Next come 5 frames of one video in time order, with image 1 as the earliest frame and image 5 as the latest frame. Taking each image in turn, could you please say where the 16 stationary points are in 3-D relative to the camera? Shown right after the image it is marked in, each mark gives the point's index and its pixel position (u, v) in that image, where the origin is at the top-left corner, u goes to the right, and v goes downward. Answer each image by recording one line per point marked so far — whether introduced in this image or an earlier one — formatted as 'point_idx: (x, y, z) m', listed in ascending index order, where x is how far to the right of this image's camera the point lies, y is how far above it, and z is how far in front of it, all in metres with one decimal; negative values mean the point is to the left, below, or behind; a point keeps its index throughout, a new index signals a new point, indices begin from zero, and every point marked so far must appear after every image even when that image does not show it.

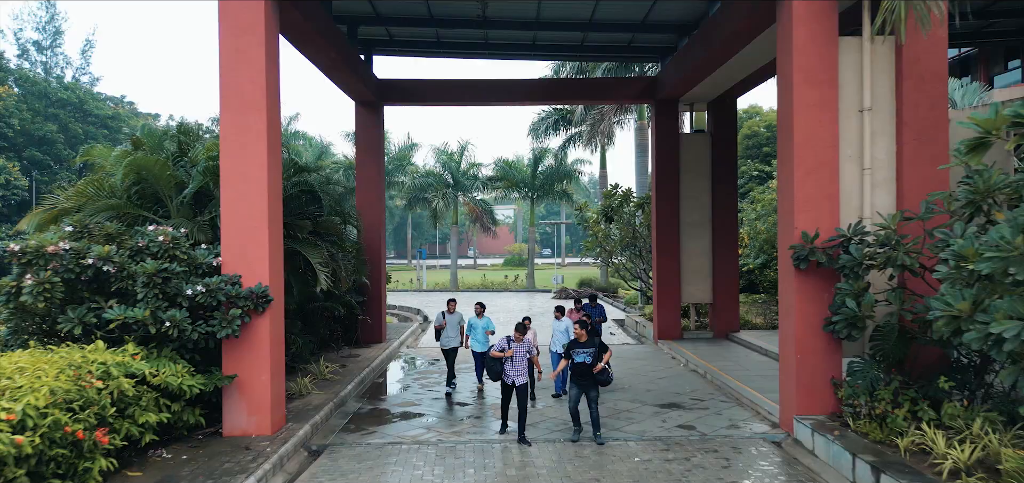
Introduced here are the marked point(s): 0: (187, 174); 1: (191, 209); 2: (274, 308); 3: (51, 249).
0: (-3.5, +0.7, +6.5) m
1: (-3.5, +0.4, +6.4) m
2: (-2.3, -0.7, +5.7) m
3: (-4.0, -0.1, +5.2) m
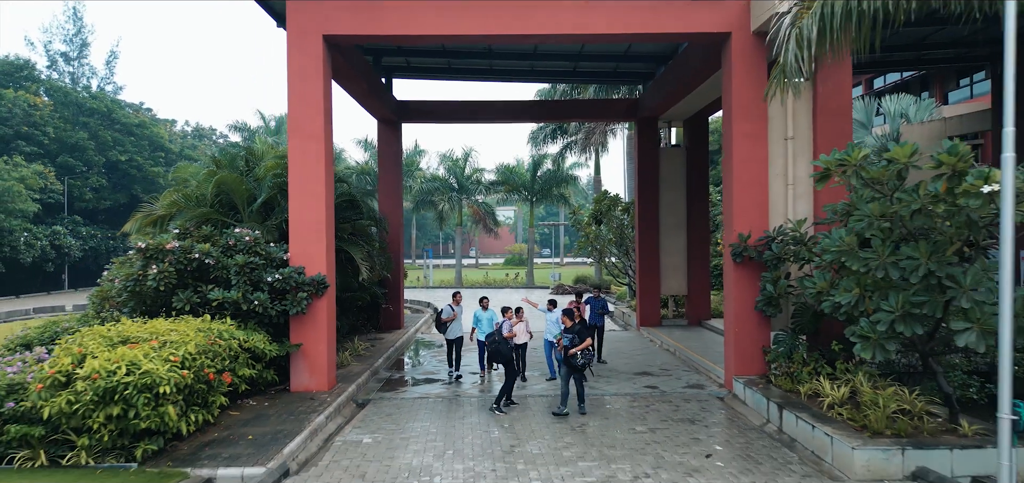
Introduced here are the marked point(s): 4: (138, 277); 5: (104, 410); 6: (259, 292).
0: (-3.5, +0.7, +8.1) m
1: (-3.4, +0.4, +8.1) m
2: (-2.3, -0.6, +7.3) m
3: (-4.0, 0.0, +6.9) m
4: (-4.3, -0.4, +6.9) m
5: (-3.3, -1.3, +4.8) m
6: (-2.9, -0.6, +6.9) m
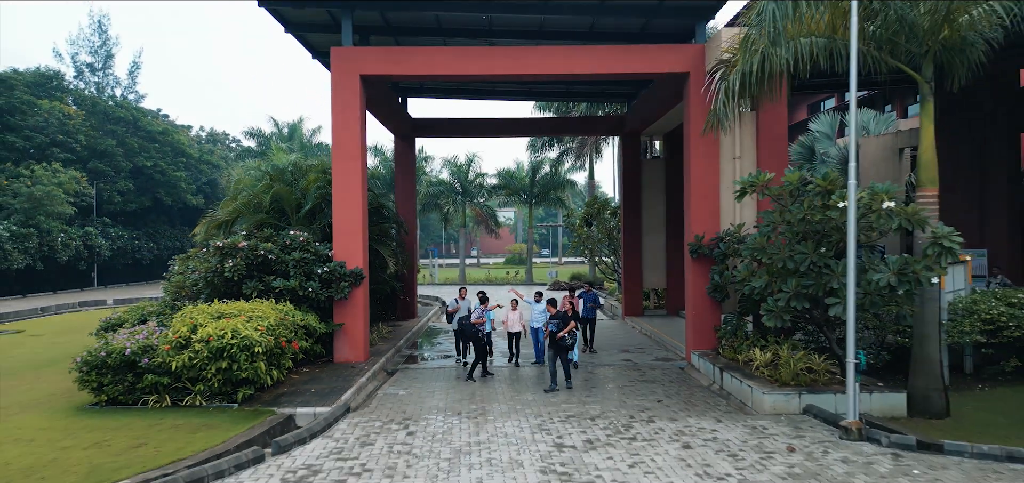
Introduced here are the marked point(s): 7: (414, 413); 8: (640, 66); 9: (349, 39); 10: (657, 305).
0: (-3.5, +0.7, +9.9) m
1: (-3.4, +0.4, +9.8) m
2: (-2.2, -0.6, +9.1) m
3: (-4.0, 0.0, +8.6) m
4: (-4.3, -0.4, +8.7) m
5: (-3.3, -1.3, +6.5) m
6: (-2.9, -0.6, +8.6) m
7: (-1.1, -1.9, +6.6) m
8: (+1.9, +2.7, +9.0) m
9: (-2.5, +3.2, +9.3) m
10: (+3.8, -1.6, +15.3) m
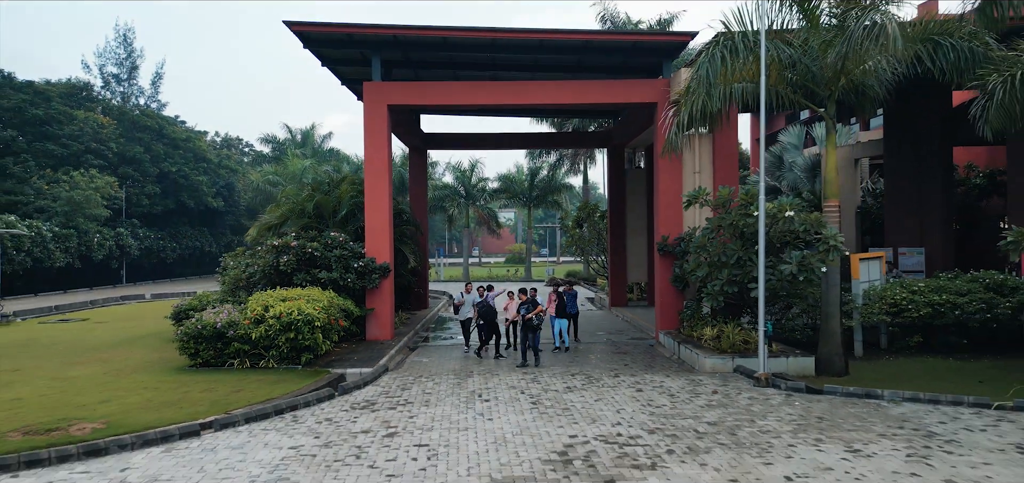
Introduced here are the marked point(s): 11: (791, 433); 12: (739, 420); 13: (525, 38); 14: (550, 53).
0: (-3.5, +0.7, +11.9) m
1: (-3.4, +0.4, +11.8) m
2: (-2.3, -0.6, +11.1) m
3: (-4.0, 0.0, +10.6) m
4: (-4.3, -0.4, +10.7) m
5: (-3.3, -1.3, +8.5) m
6: (-2.9, -0.6, +10.6) m
7: (-1.1, -1.9, +8.6) m
8: (+1.9, +2.7, +11.0) m
9: (-2.5, +3.2, +11.3) m
10: (+3.8, -1.6, +17.3) m
11: (+2.7, -1.9, +5.8) m
12: (+2.4, -1.9, +6.2) m
13: (+0.2, +3.6, +10.6) m
14: (+0.8, +3.6, +11.3) m
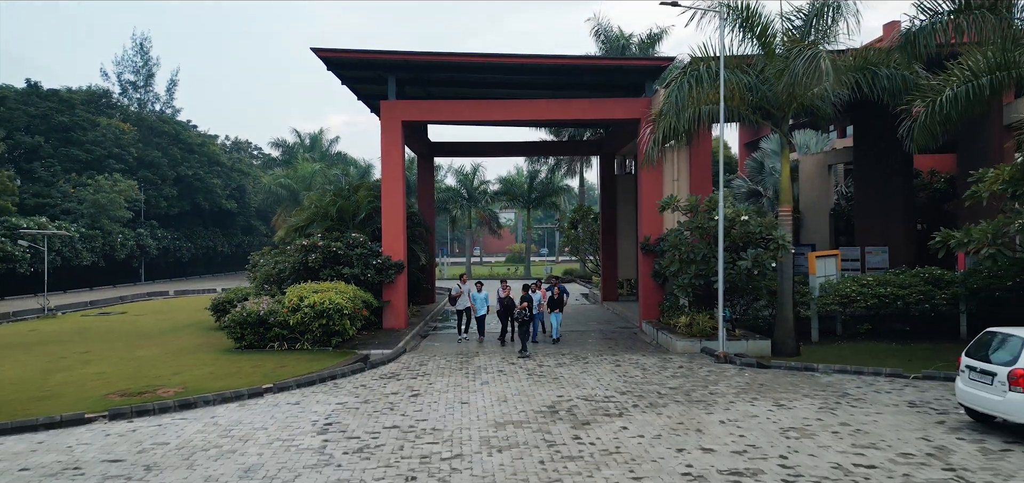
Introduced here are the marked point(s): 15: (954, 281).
0: (-3.5, +0.7, +13.3) m
1: (-3.4, +0.4, +13.3) m
2: (-2.3, -0.6, +12.5) m
3: (-4.0, 0.0, +12.1) m
4: (-4.3, -0.4, +12.1) m
5: (-3.3, -1.3, +10.0) m
6: (-2.9, -0.6, +12.1) m
7: (-1.1, -1.9, +10.1) m
8: (+1.9, +2.7, +12.5) m
9: (-2.6, +3.2, +12.7) m
10: (+3.8, -1.6, +18.8) m
11: (+2.7, -1.9, +7.2) m
12: (+2.4, -1.9, +7.7) m
13: (+0.2, +3.6, +12.0) m
14: (+0.8, +3.6, +12.7) m
15: (+8.3, -0.7, +11.1) m
